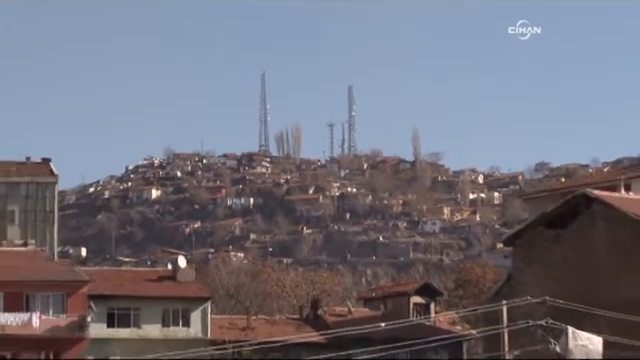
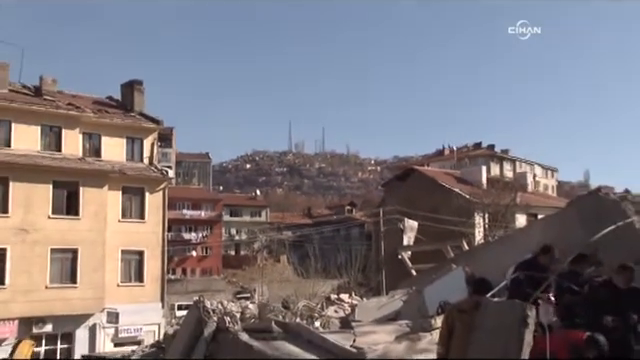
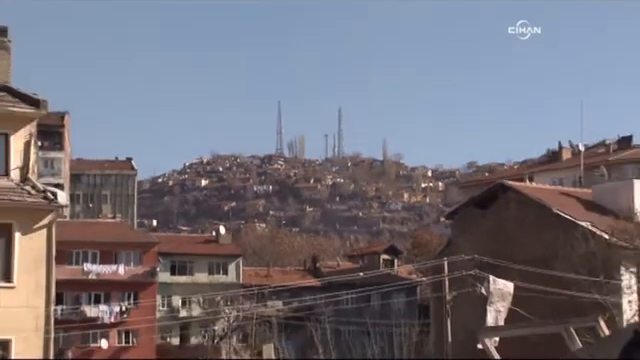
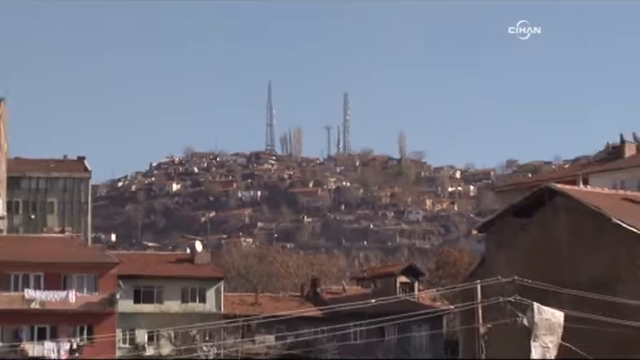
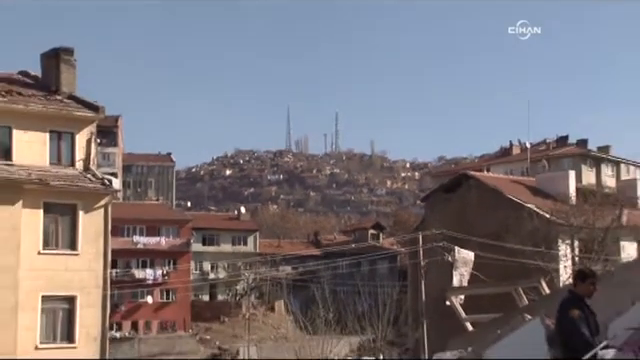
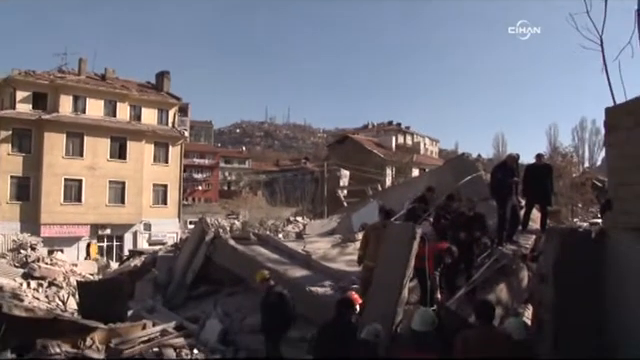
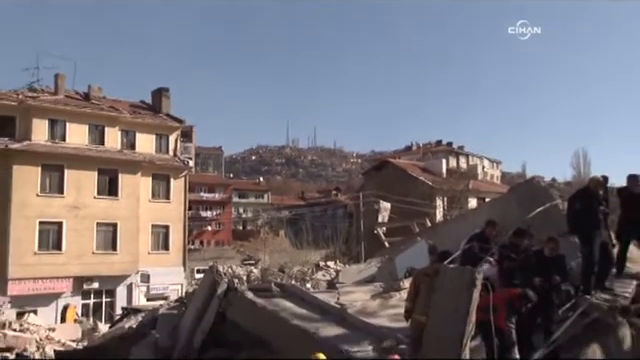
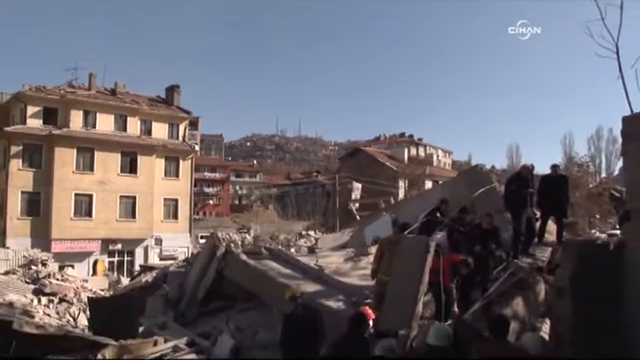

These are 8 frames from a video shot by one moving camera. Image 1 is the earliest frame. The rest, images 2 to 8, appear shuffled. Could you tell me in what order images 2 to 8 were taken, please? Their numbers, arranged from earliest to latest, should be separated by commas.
4, 3, 5, 2, 7, 8, 6
